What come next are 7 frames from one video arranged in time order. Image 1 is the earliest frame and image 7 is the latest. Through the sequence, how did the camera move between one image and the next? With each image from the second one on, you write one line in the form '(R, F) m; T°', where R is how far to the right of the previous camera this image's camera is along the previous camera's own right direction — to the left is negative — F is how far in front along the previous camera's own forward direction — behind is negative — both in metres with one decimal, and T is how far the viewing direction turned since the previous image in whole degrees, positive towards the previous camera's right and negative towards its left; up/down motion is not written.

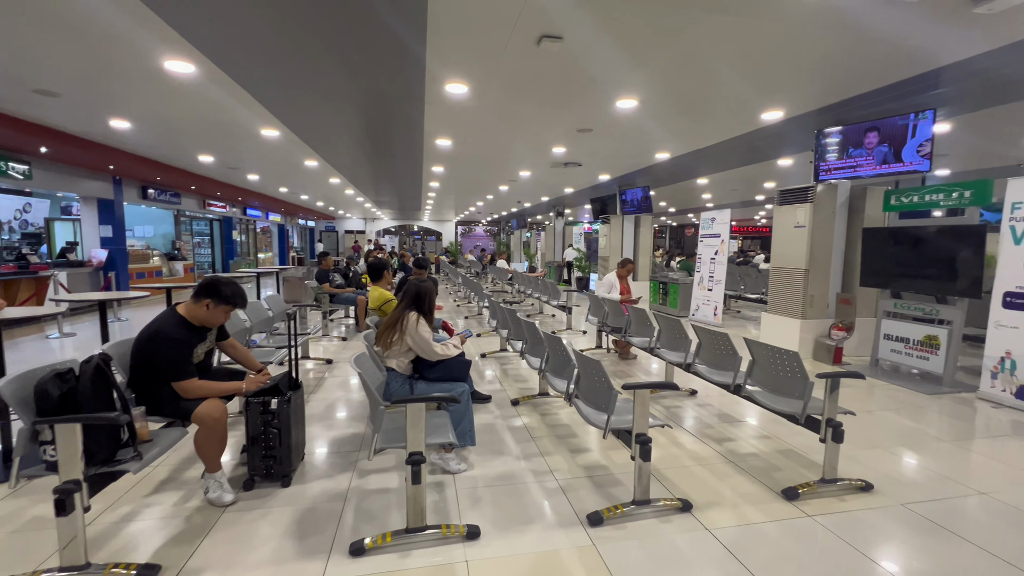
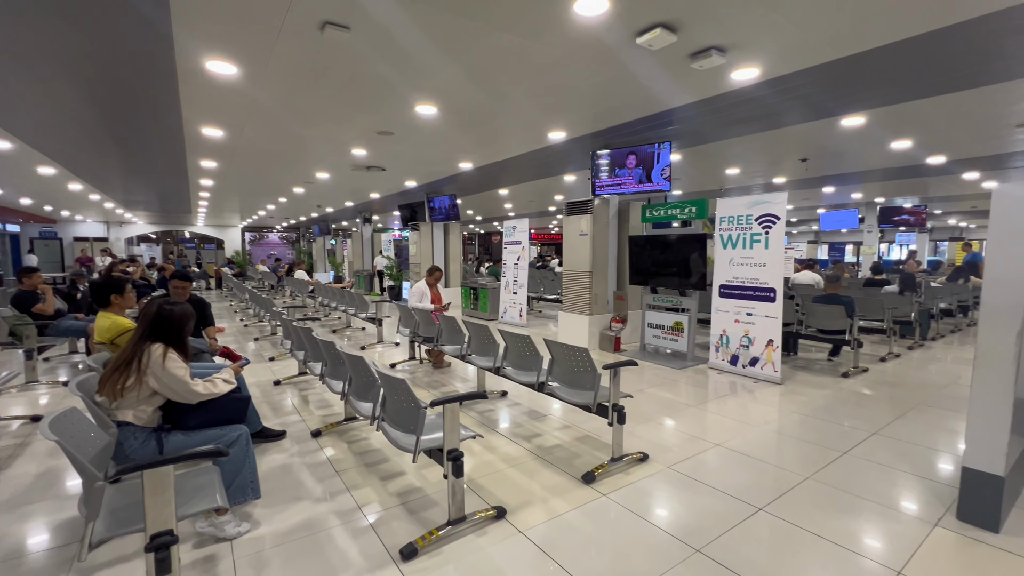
(+0.1, +0.1) m; +23°
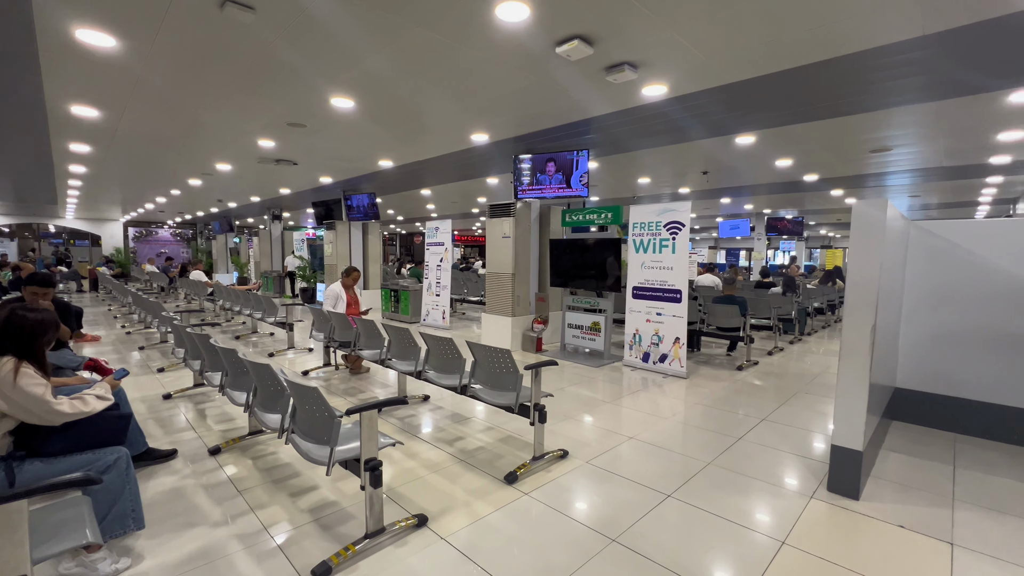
(0.0, 0.0) m; +10°
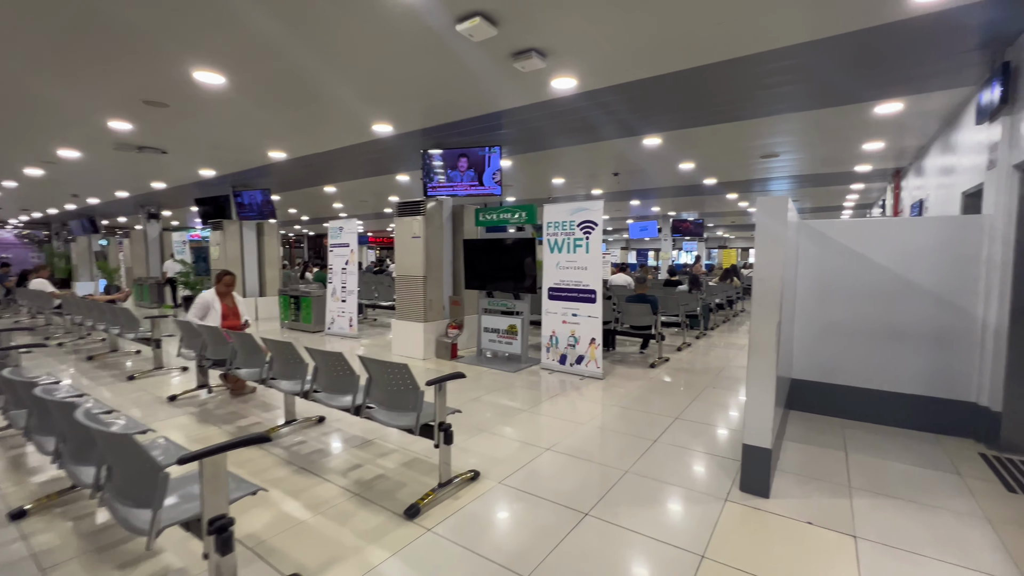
(+0.1, +0.3) m; +10°
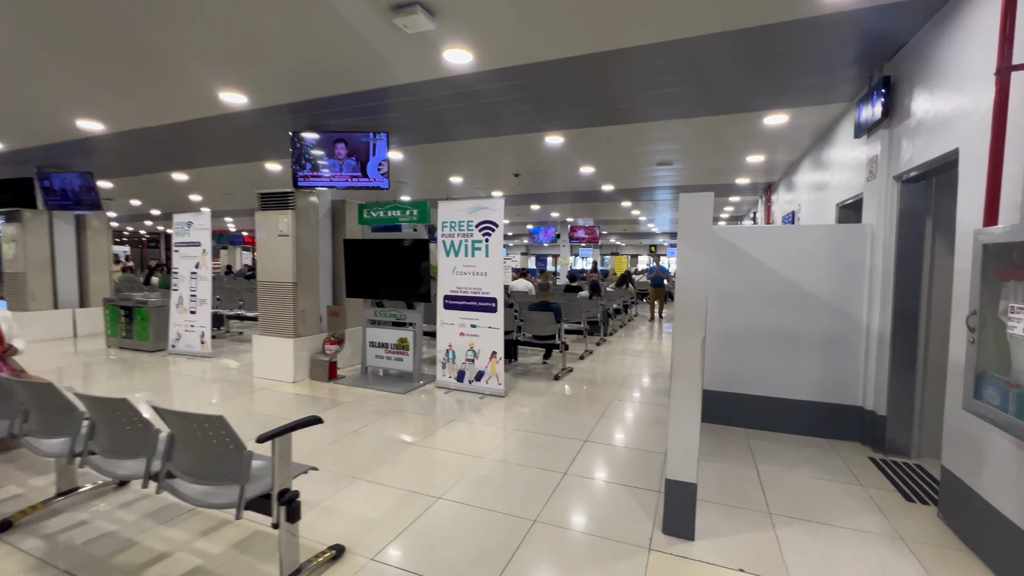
(+0.1, +0.6) m; +13°
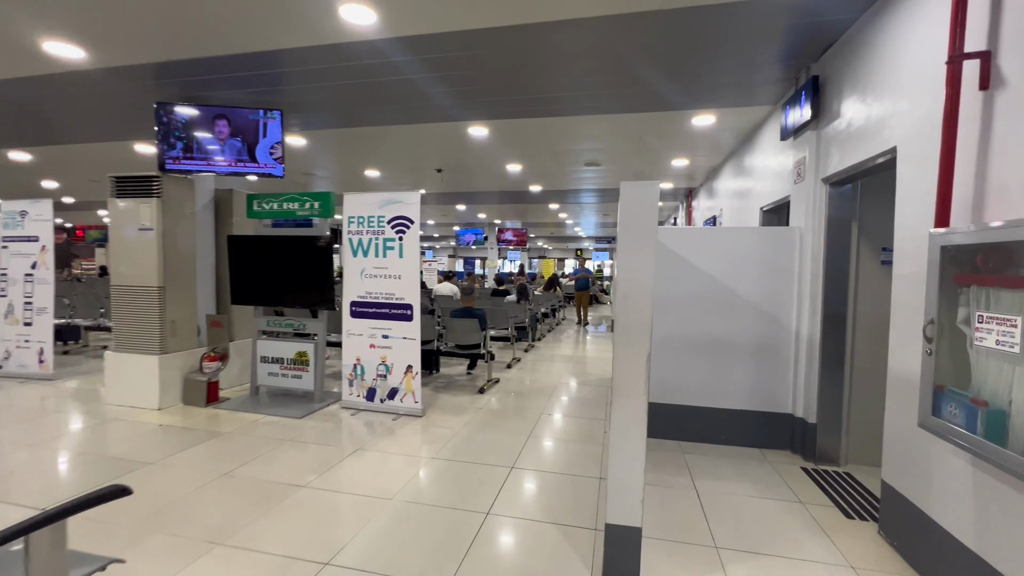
(+0.1, +0.4) m; +9°
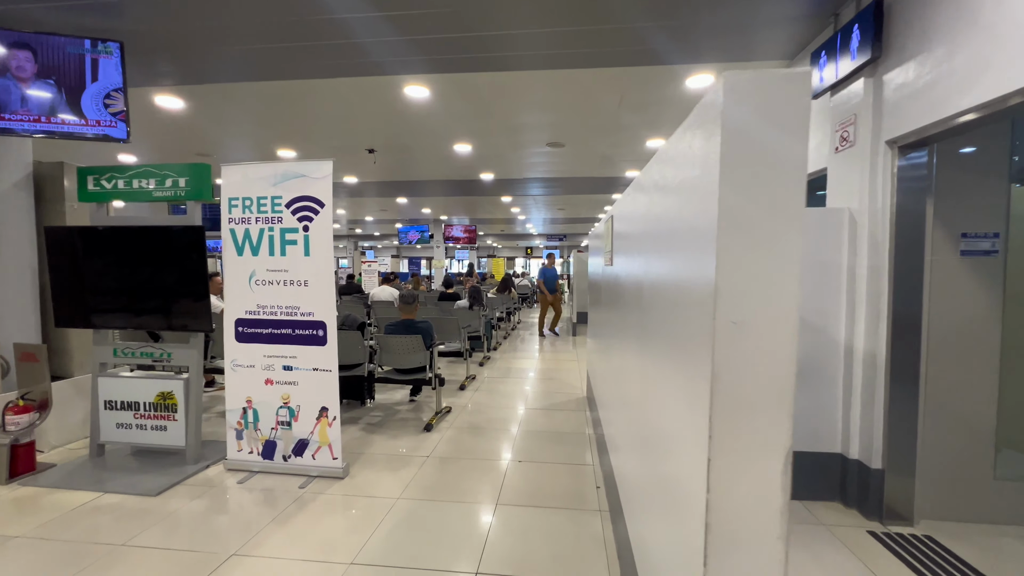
(0.0, +1.0) m; +7°
